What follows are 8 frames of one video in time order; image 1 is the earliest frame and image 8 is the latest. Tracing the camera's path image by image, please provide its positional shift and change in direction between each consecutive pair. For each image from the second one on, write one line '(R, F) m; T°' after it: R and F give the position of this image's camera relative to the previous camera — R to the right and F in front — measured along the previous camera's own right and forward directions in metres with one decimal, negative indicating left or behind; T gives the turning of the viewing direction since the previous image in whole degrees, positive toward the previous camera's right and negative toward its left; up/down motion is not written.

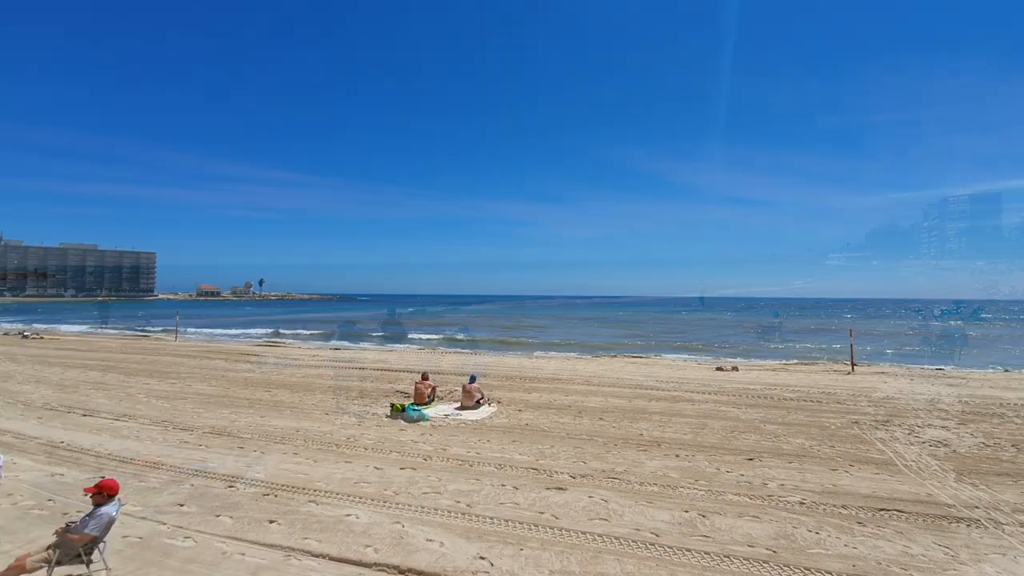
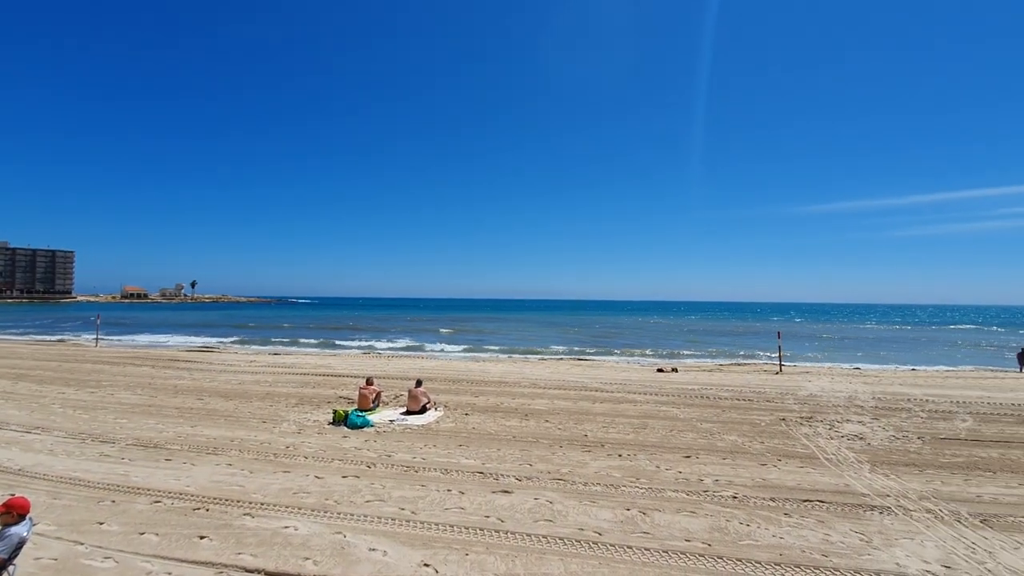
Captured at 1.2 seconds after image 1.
(+0.5, 0.0) m; +5°
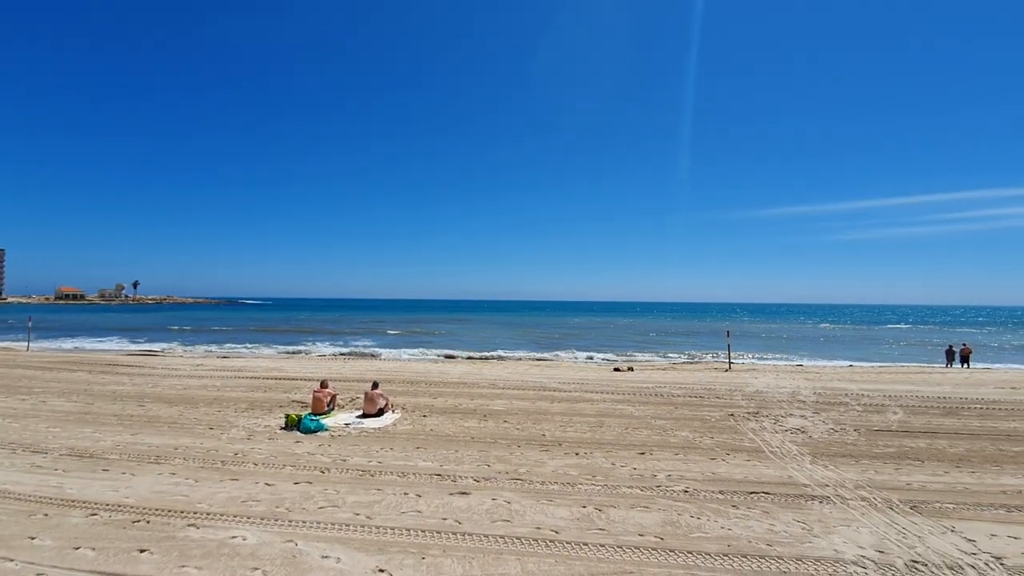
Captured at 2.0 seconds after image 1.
(+0.5, 0.0) m; +4°
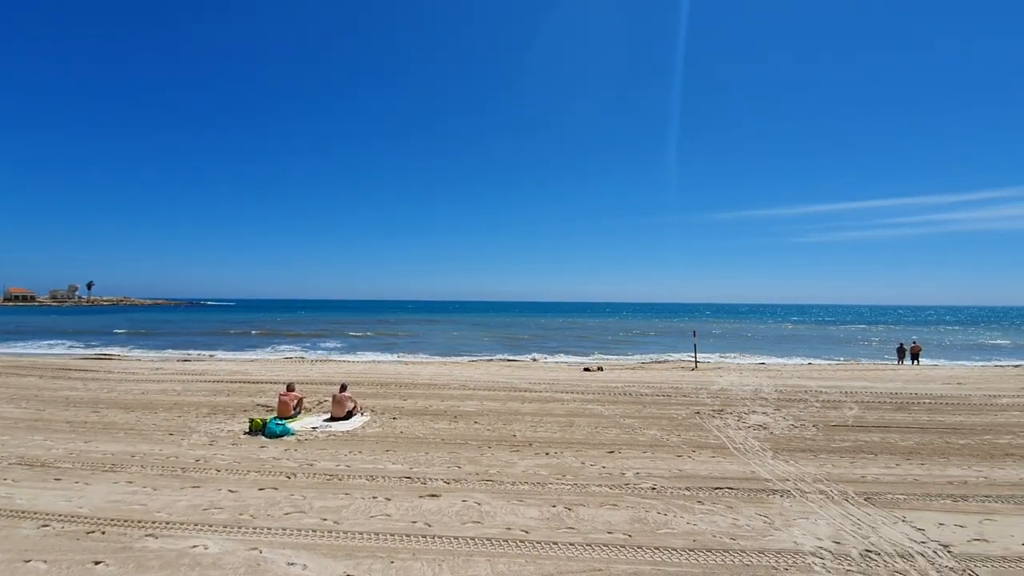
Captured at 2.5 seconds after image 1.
(+0.3, 0.0) m; +3°
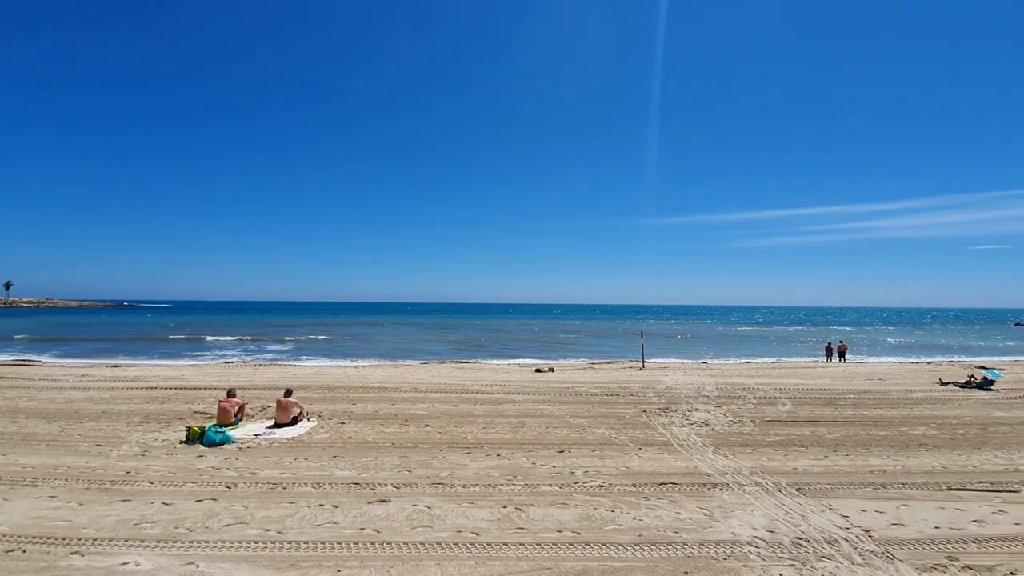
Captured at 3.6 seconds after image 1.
(+0.5, -0.1) m; +5°
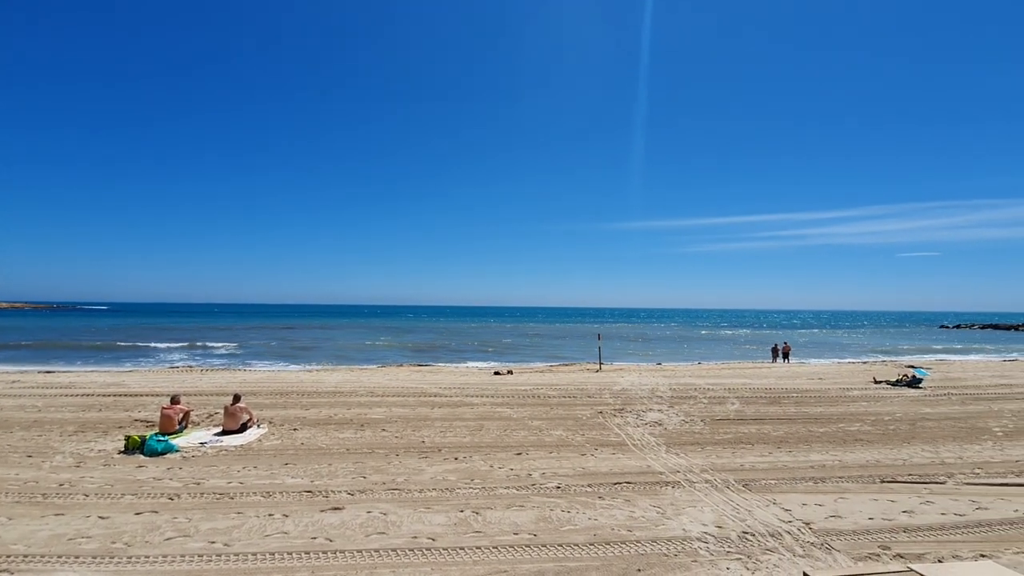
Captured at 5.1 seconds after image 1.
(+0.4, -0.1) m; +4°
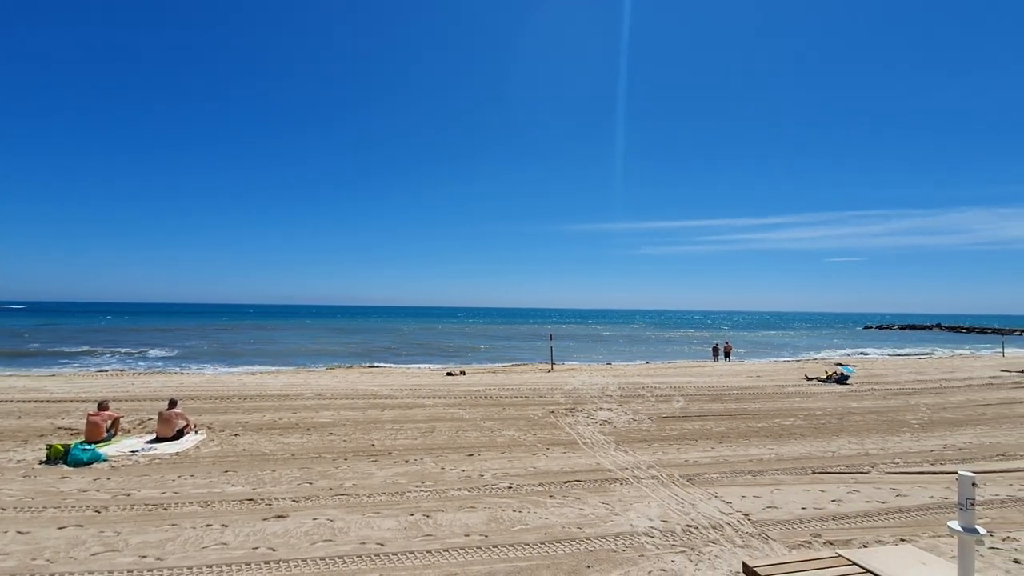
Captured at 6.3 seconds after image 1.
(+0.3, 0.0) m; +5°
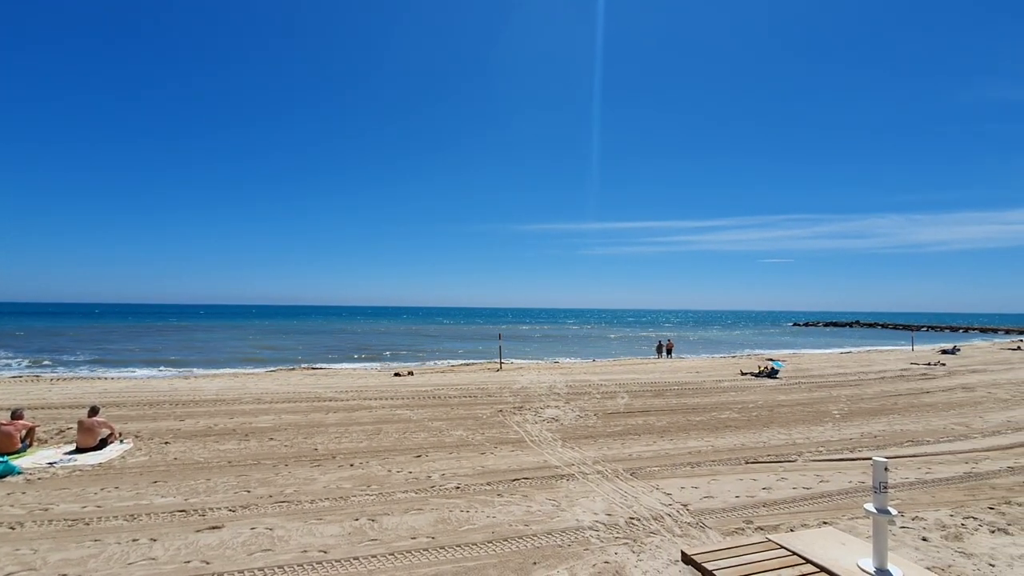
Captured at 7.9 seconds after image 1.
(+0.5, -0.1) m; +5°
